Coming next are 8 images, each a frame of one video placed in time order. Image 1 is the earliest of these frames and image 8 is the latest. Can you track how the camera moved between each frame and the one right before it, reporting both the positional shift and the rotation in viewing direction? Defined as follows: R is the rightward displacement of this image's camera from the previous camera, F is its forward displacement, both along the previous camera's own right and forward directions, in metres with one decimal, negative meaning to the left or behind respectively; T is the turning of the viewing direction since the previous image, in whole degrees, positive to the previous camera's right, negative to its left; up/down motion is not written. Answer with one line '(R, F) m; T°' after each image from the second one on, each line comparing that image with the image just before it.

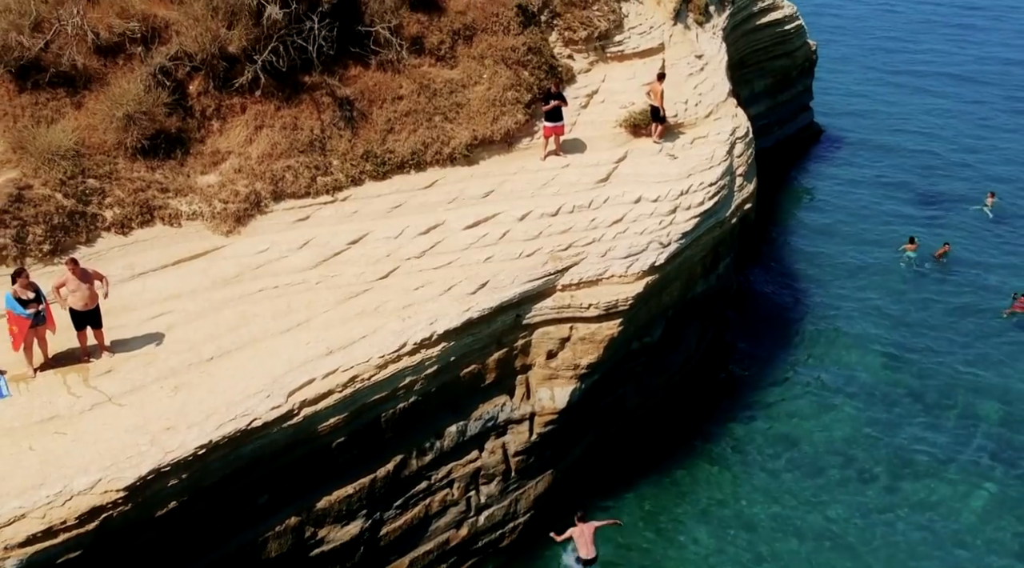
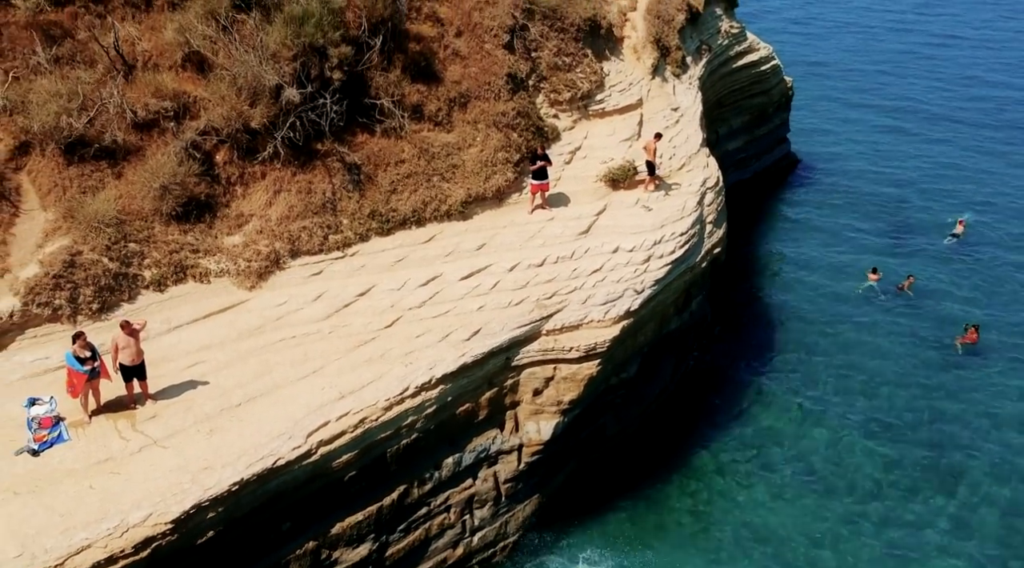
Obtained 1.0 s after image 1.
(-0.9, -1.8) m; +3°
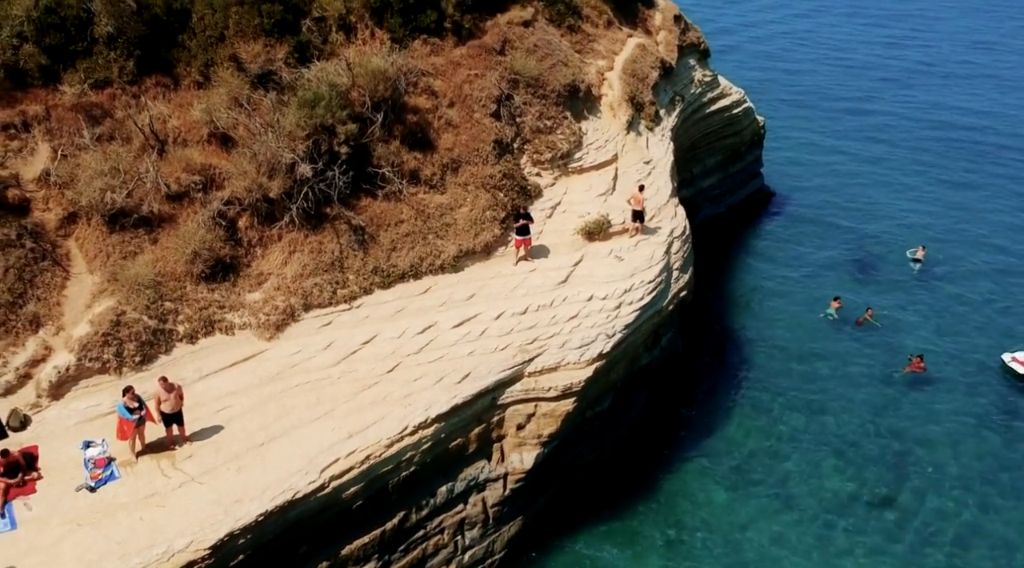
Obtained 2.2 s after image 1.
(+0.2, -2.5) m; 0°
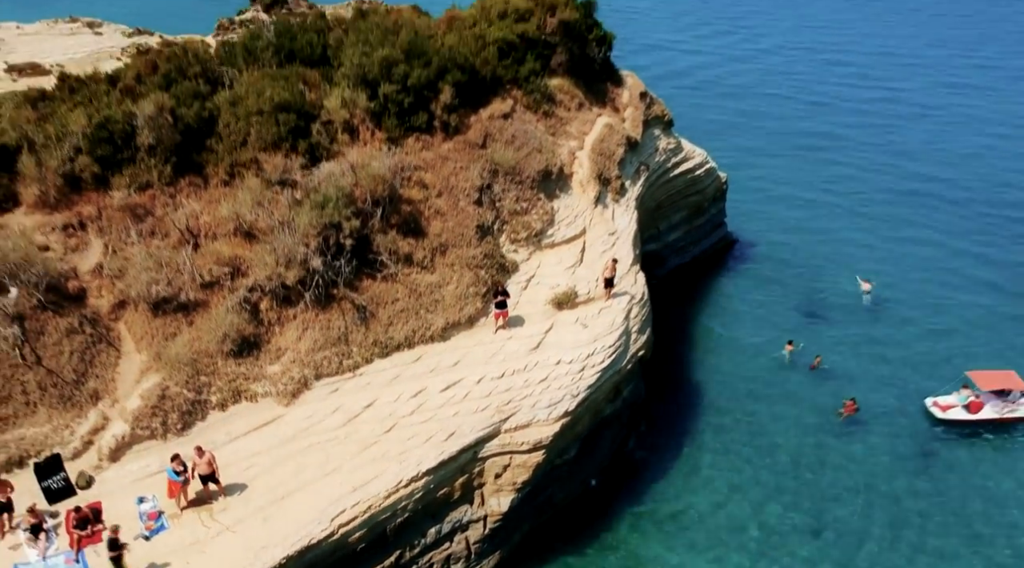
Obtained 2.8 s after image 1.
(+0.4, -3.8) m; 0°
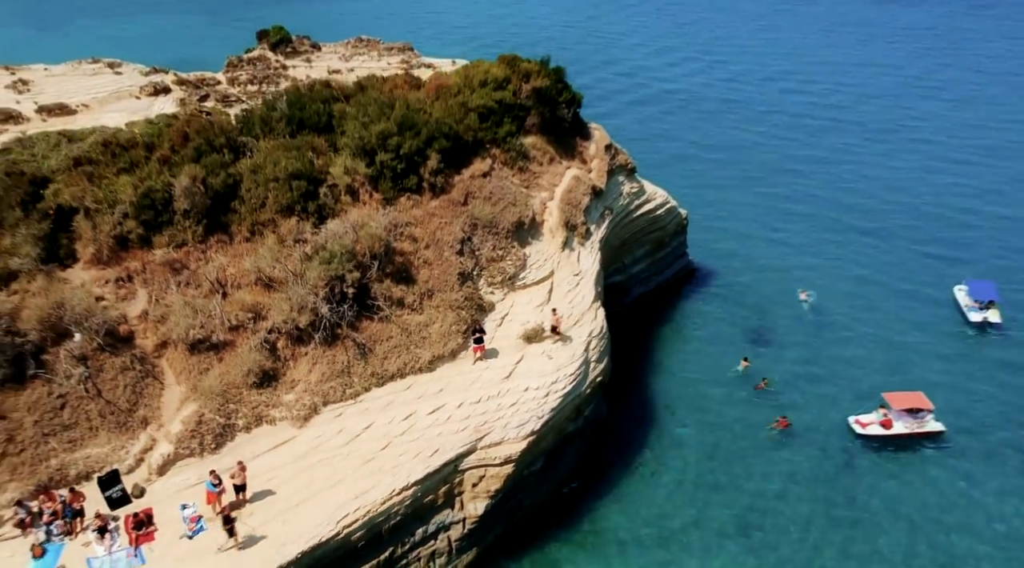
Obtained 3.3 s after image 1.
(+0.7, -4.9) m; 0°
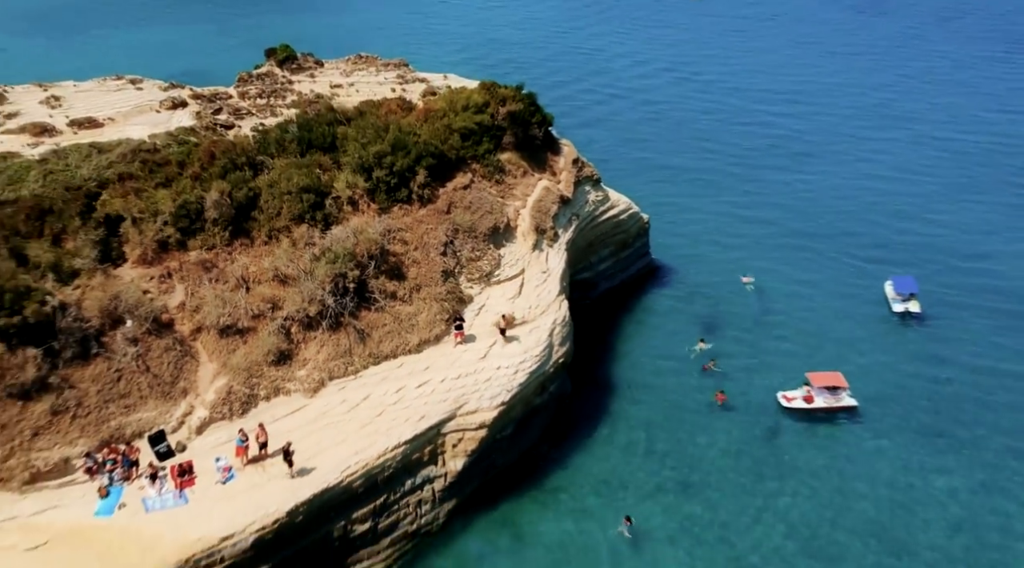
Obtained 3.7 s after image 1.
(+0.9, -6.1) m; 0°
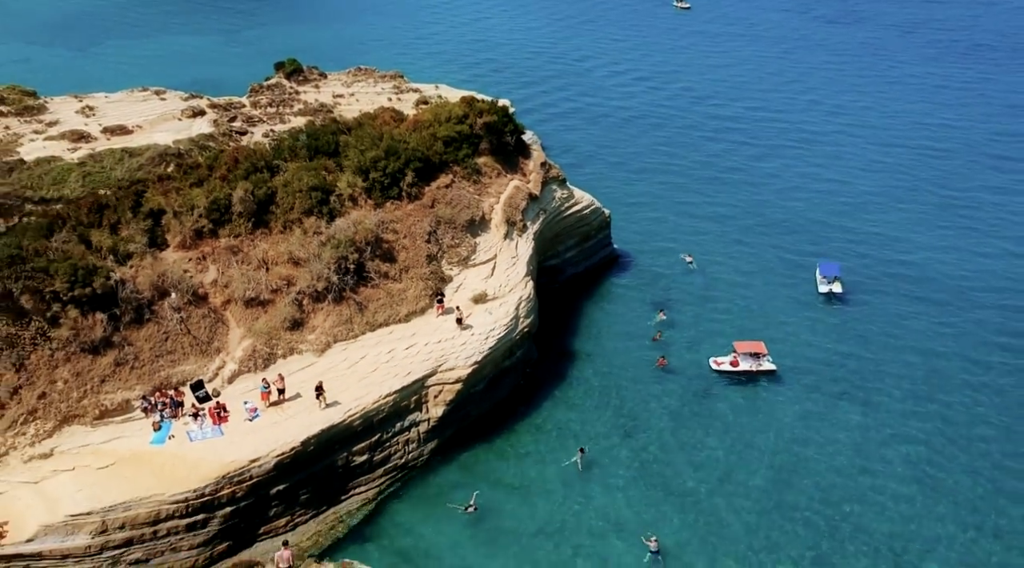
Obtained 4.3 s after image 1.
(+1.3, -8.0) m; 0°
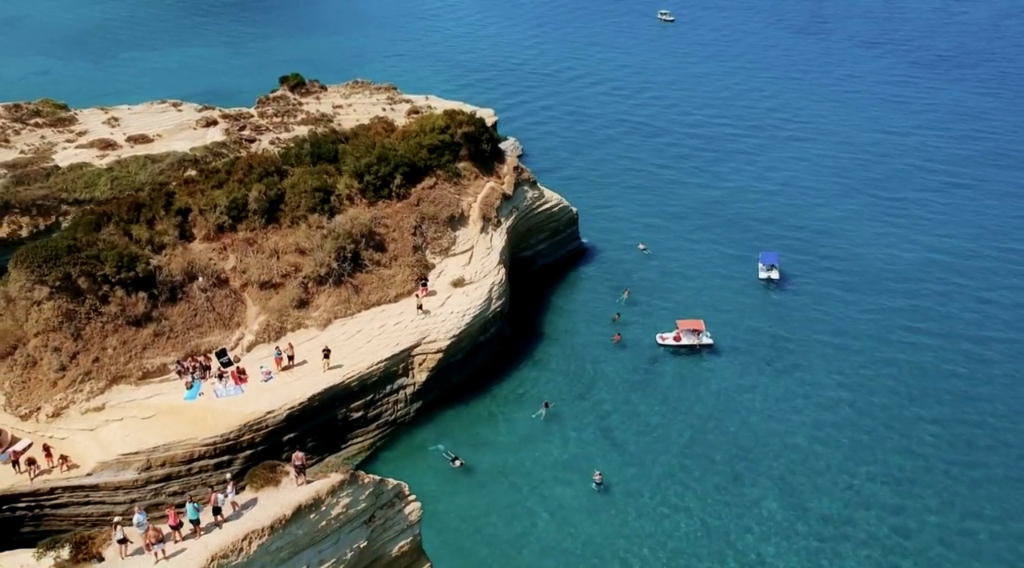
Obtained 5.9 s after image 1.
(+1.4, -8.1) m; 0°
